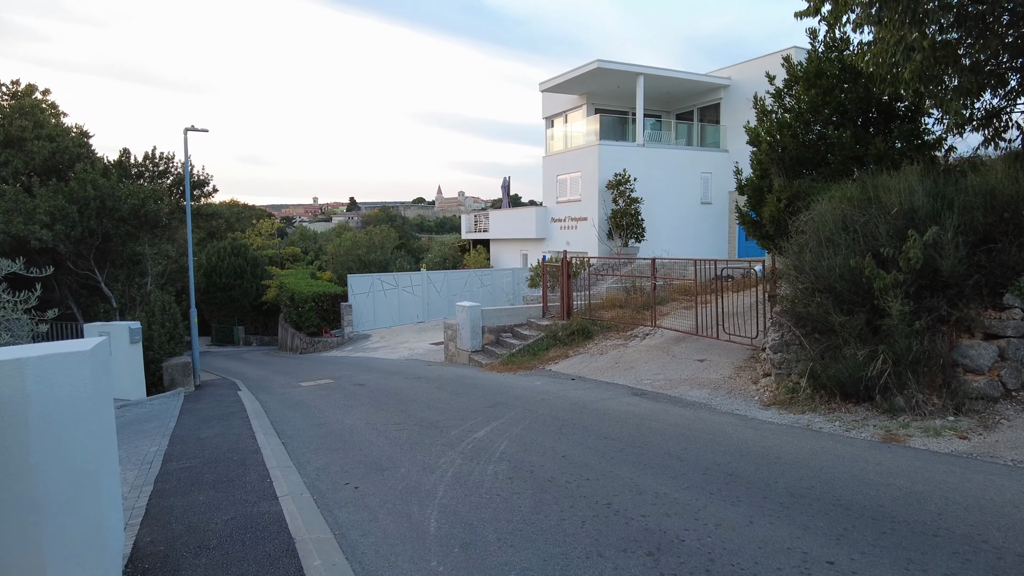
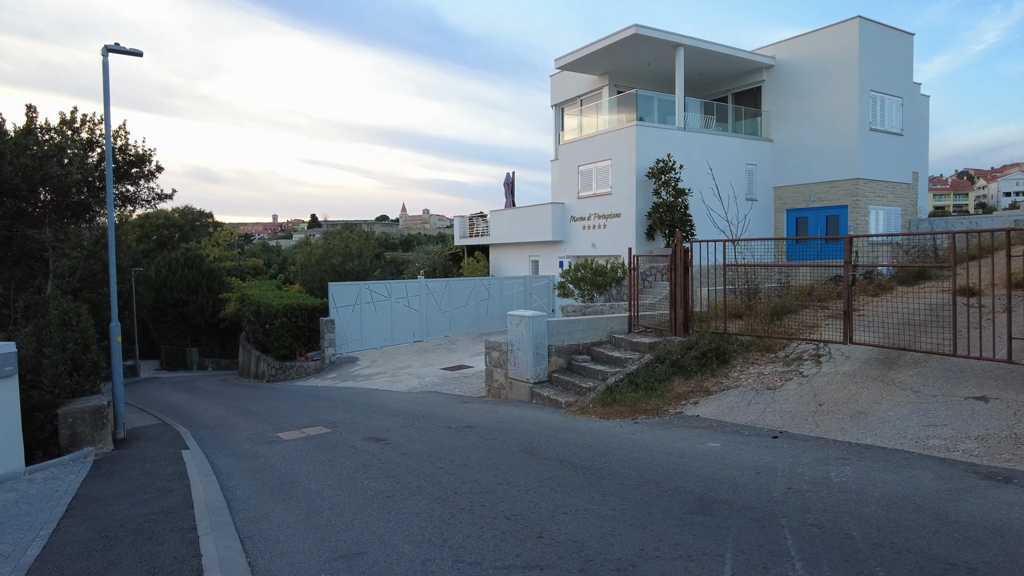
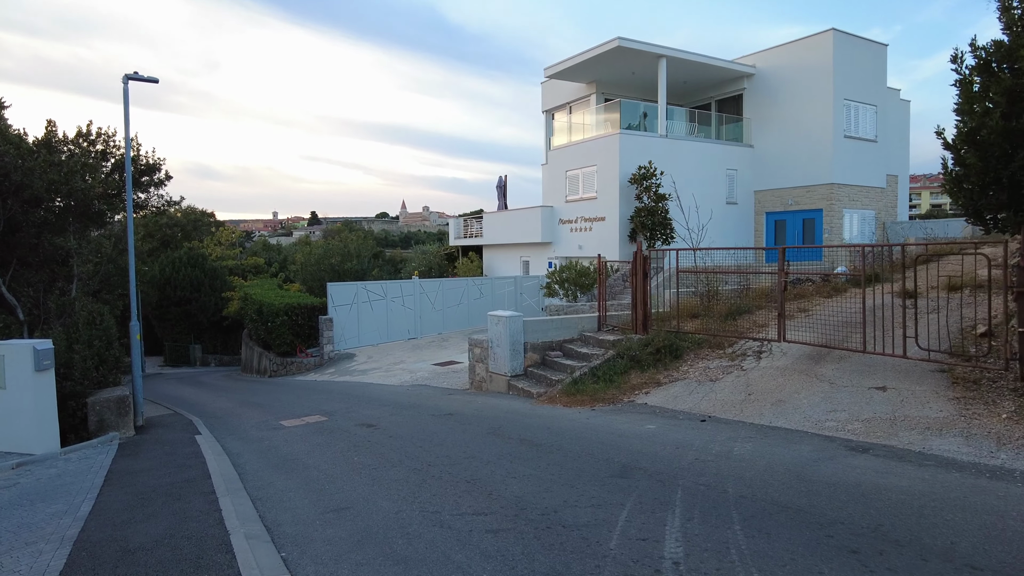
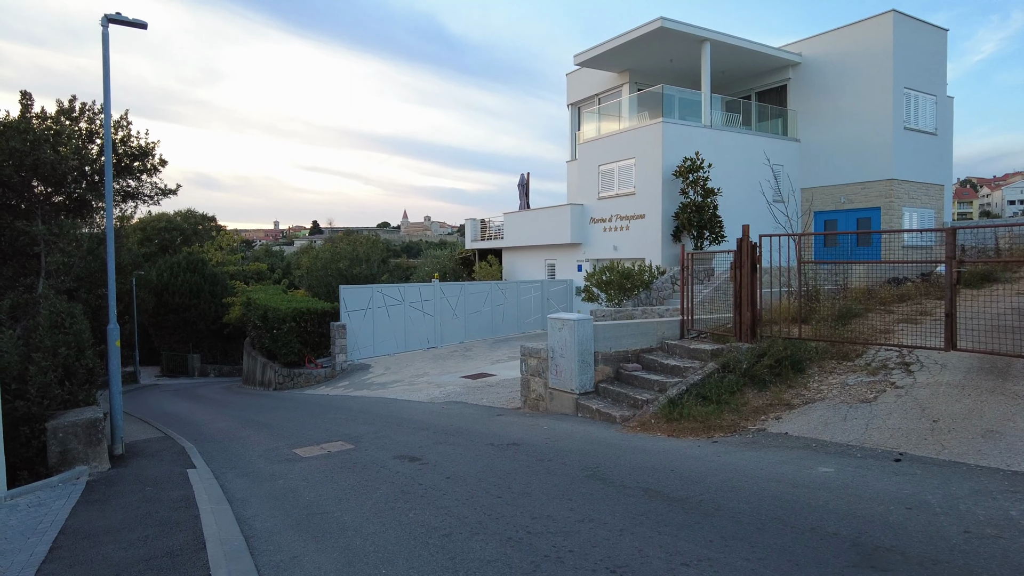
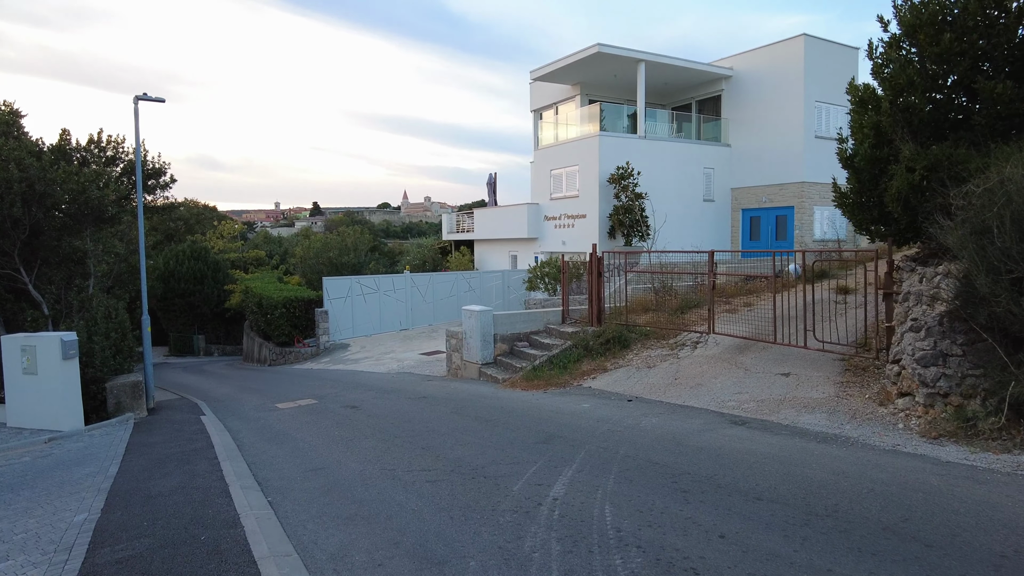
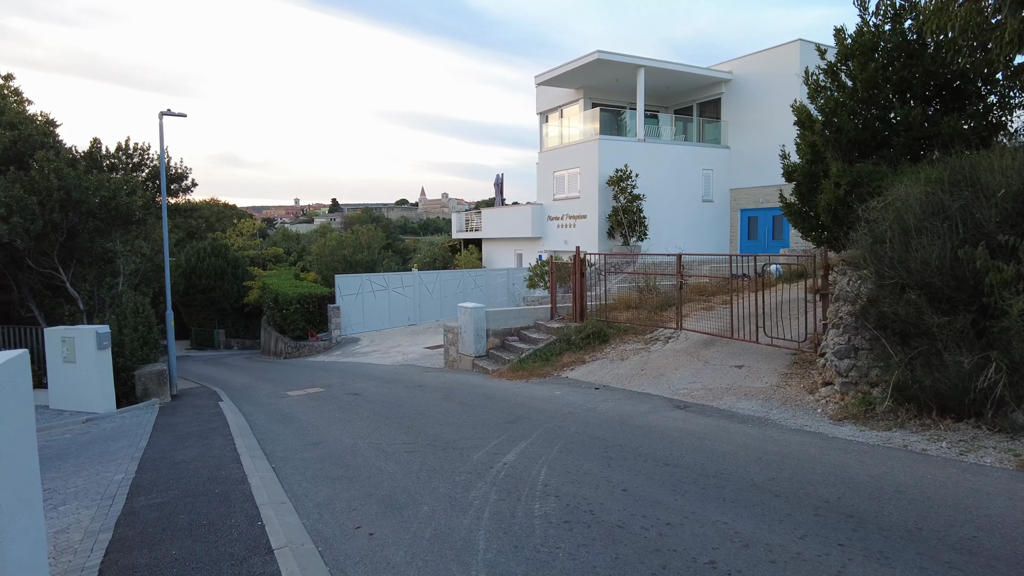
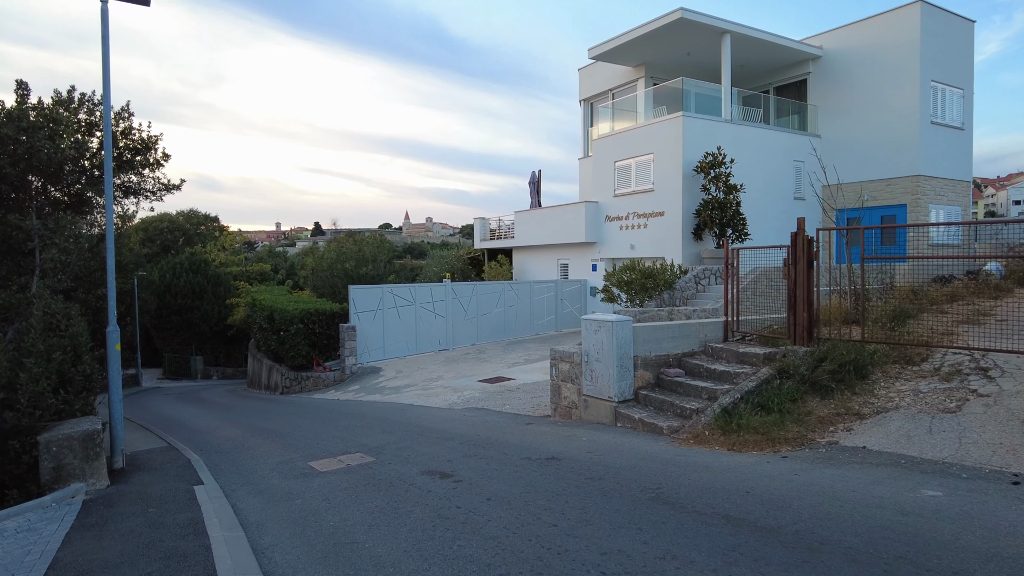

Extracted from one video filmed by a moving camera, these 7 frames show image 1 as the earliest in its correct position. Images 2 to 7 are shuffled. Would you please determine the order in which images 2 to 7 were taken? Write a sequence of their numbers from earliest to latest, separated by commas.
6, 5, 3, 2, 4, 7
